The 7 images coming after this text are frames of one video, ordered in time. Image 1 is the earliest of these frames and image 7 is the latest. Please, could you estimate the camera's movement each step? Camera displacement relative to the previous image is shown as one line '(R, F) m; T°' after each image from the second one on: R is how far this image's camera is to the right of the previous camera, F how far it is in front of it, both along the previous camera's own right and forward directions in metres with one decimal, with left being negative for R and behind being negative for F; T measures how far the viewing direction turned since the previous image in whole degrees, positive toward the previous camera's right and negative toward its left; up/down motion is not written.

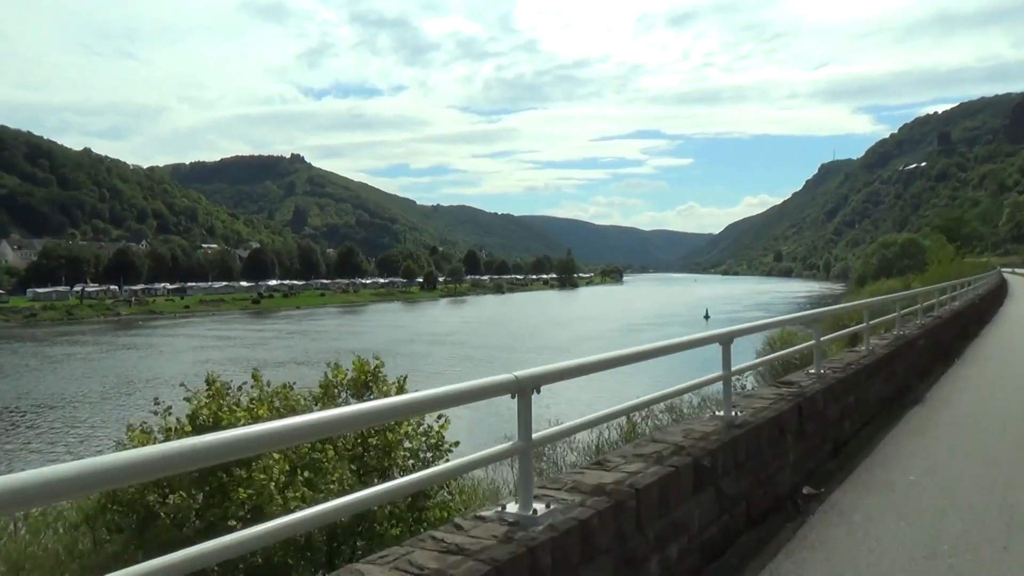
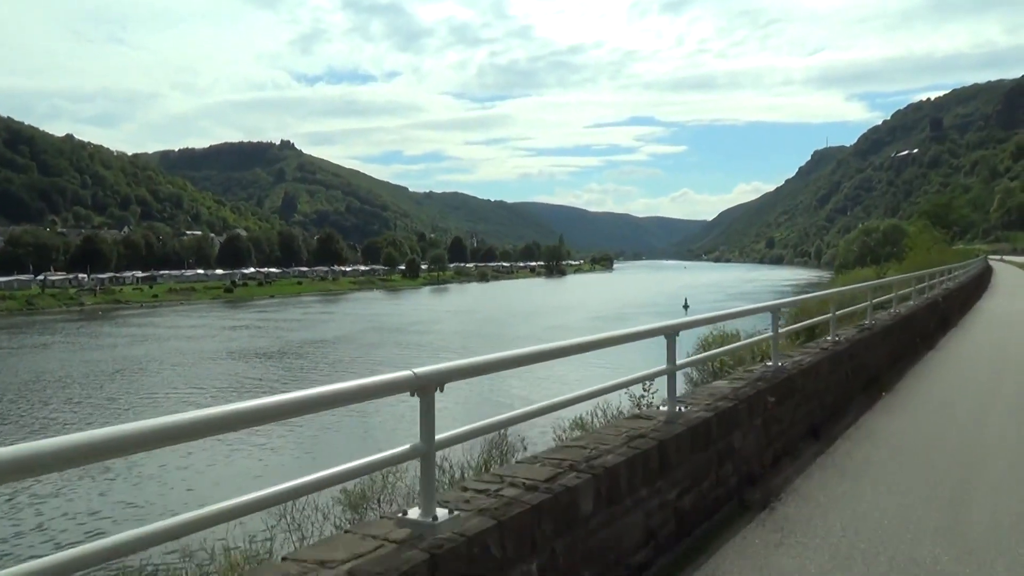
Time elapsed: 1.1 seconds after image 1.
(+1.2, +1.9) m; 0°
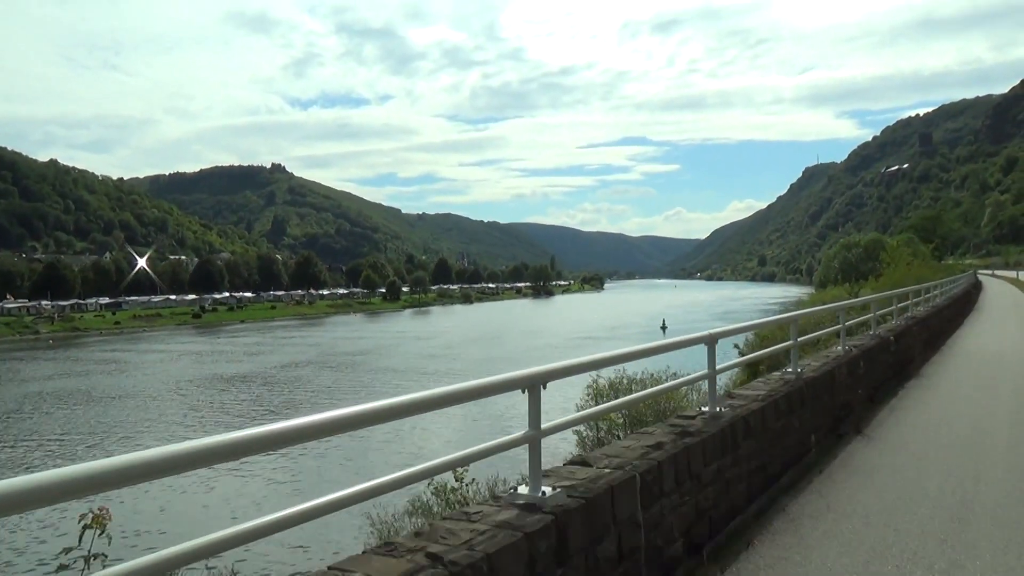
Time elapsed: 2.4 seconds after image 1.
(+1.4, +2.4) m; 0°
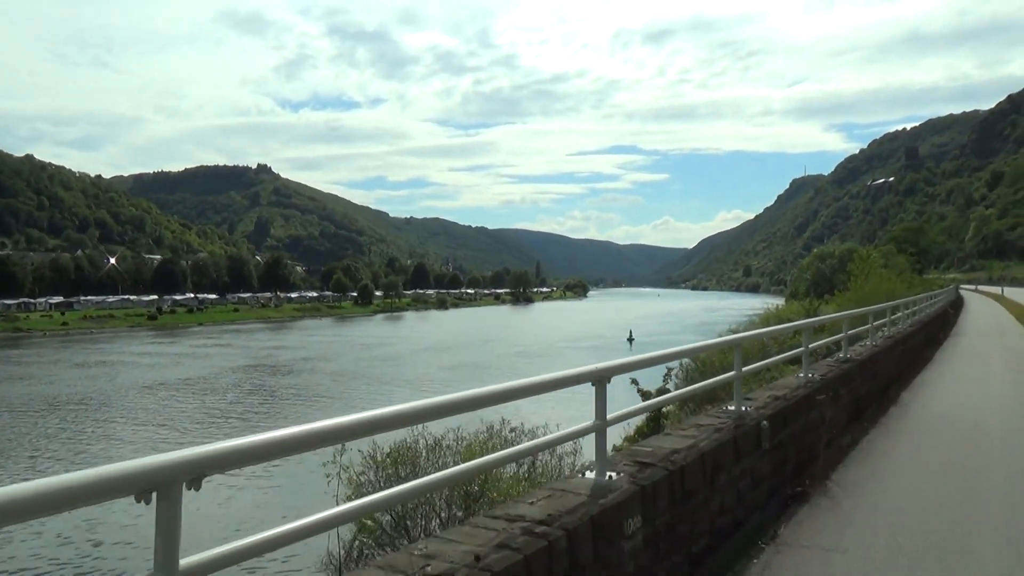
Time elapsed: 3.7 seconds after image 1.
(+1.4, +2.5) m; +1°
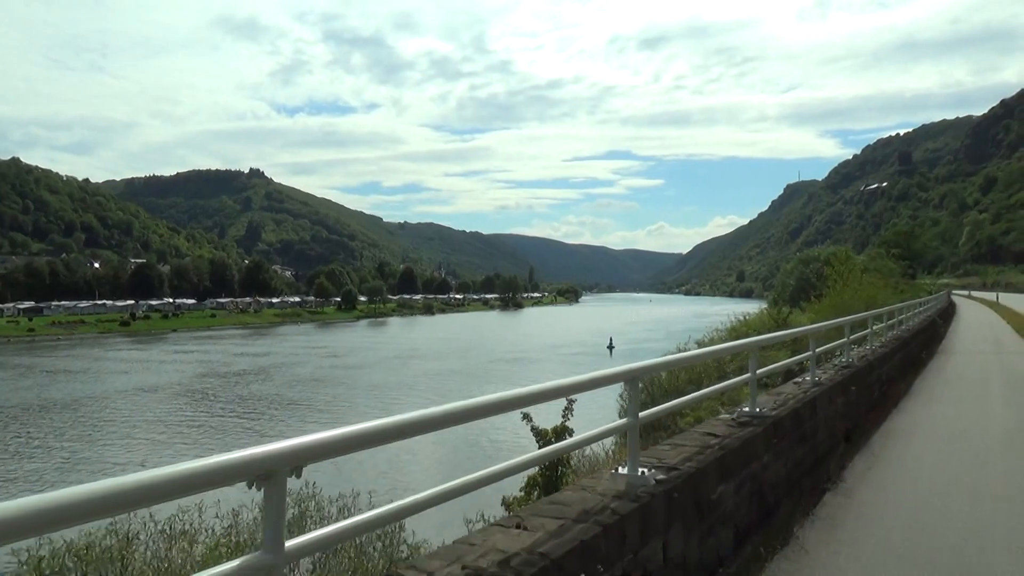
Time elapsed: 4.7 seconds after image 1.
(+1.0, +1.8) m; 0°
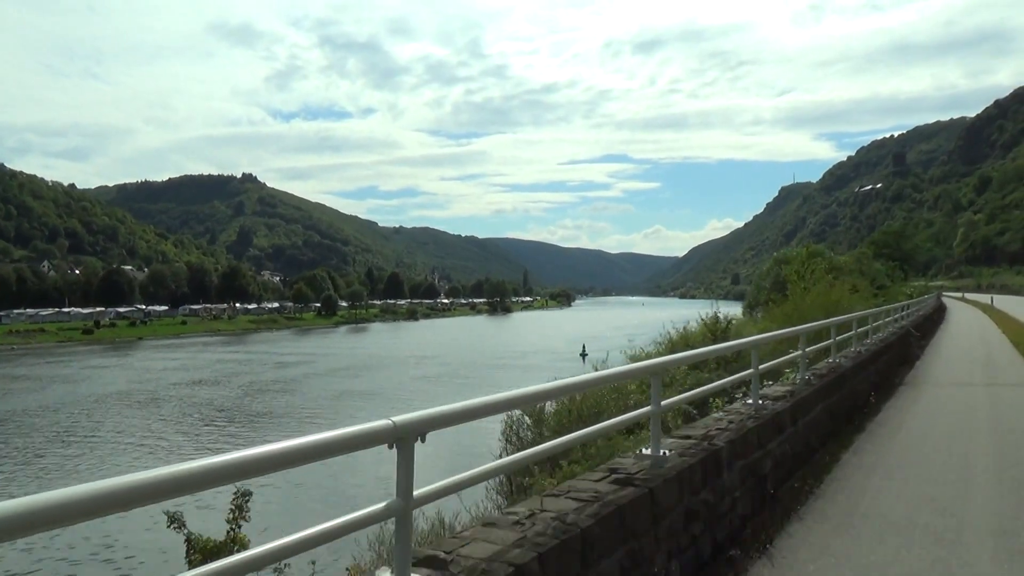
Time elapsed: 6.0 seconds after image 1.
(+1.4, +2.5) m; 0°
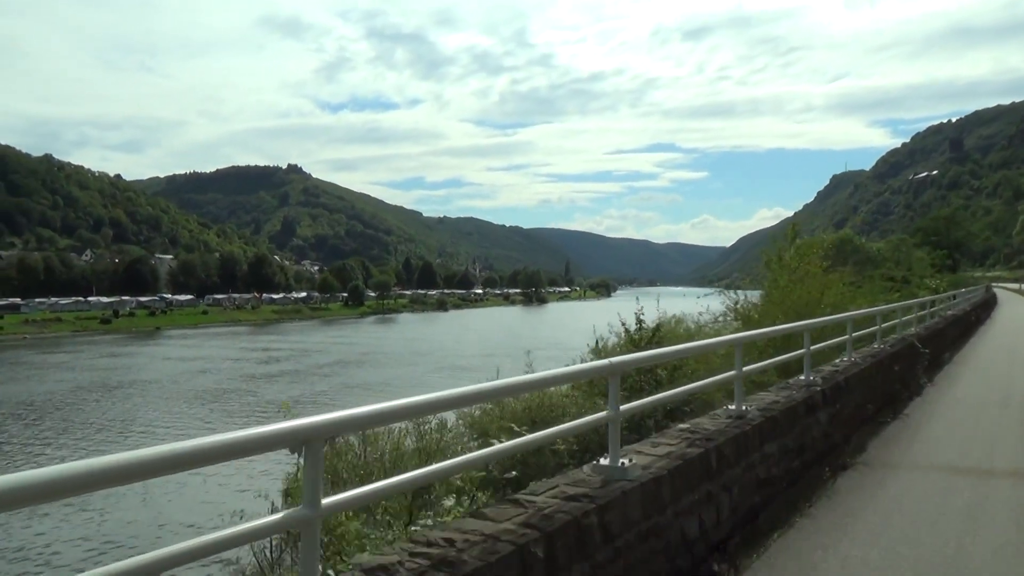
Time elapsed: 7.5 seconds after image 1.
(+1.6, +2.7) m; -3°
